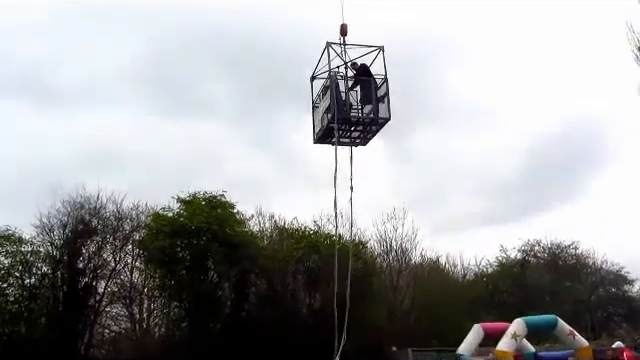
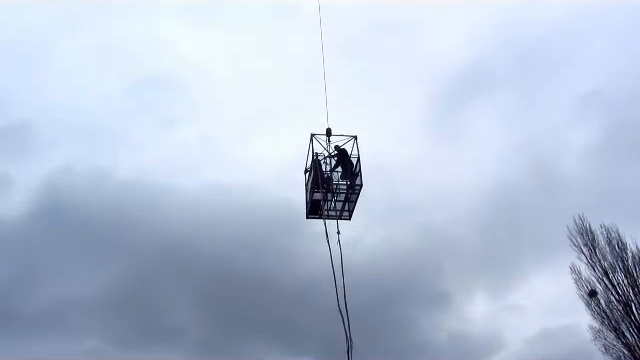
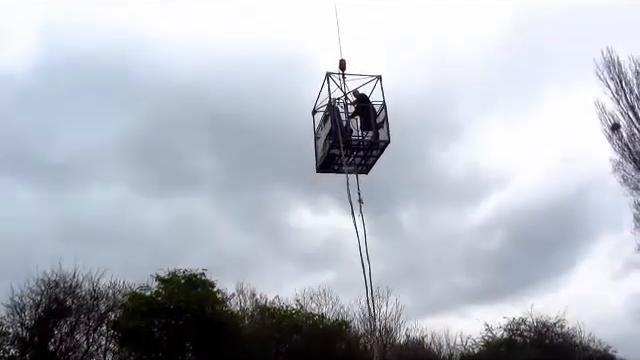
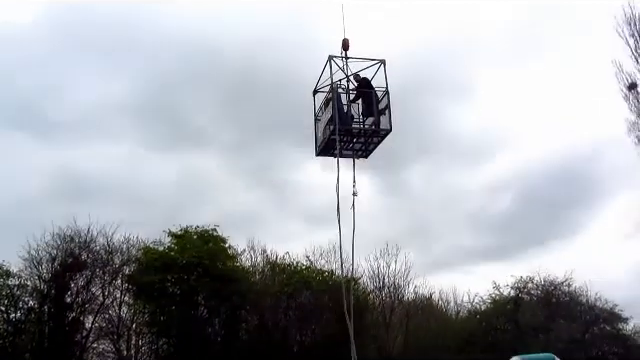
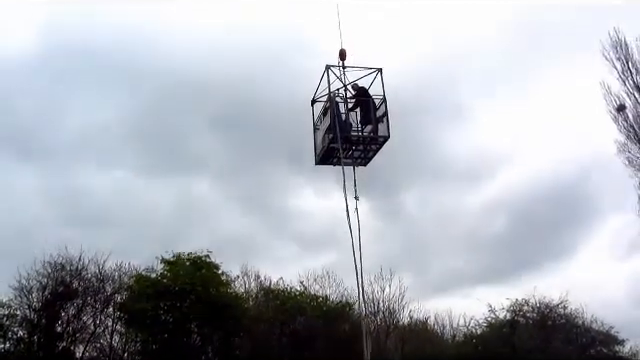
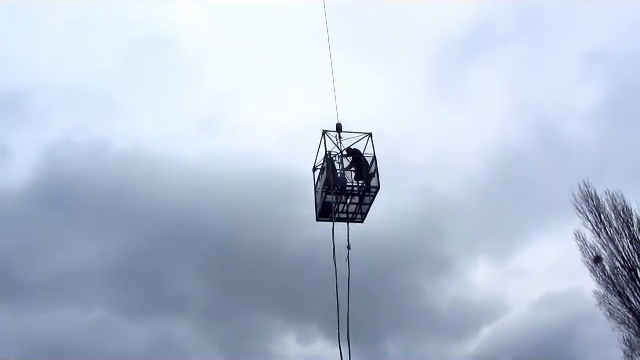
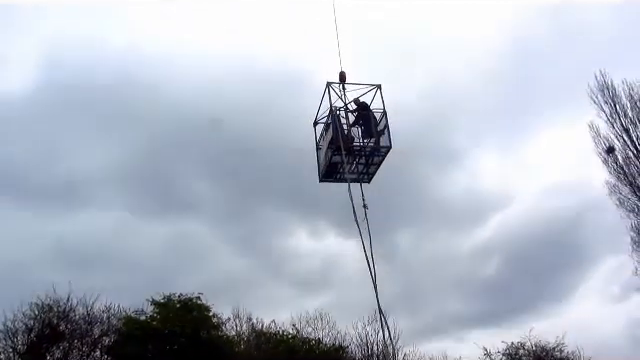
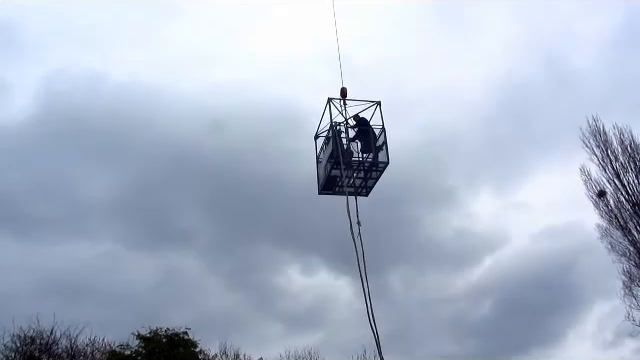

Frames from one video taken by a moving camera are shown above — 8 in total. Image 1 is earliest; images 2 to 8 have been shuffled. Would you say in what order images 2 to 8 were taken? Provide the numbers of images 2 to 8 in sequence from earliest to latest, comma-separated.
4, 5, 3, 7, 8, 6, 2
